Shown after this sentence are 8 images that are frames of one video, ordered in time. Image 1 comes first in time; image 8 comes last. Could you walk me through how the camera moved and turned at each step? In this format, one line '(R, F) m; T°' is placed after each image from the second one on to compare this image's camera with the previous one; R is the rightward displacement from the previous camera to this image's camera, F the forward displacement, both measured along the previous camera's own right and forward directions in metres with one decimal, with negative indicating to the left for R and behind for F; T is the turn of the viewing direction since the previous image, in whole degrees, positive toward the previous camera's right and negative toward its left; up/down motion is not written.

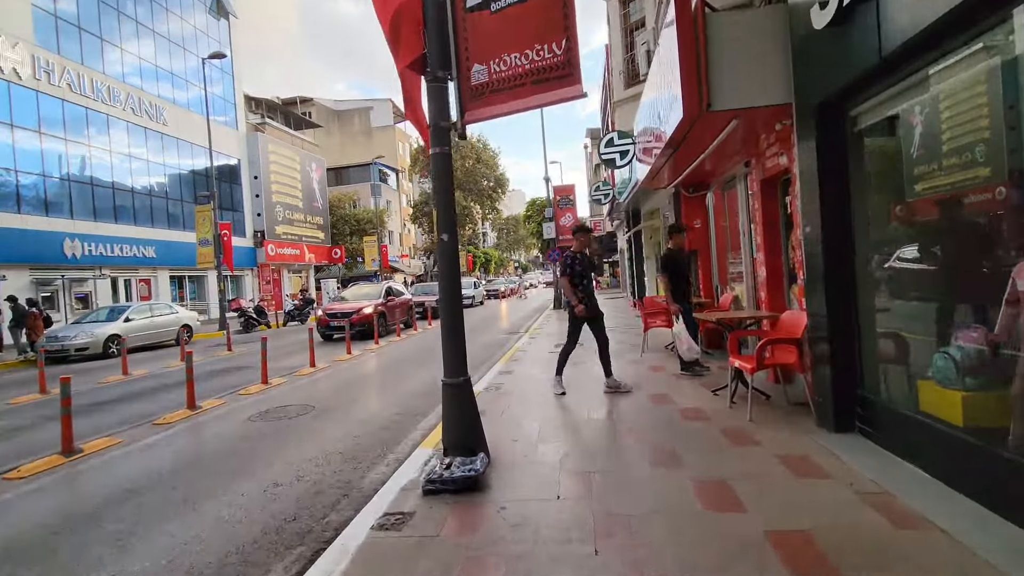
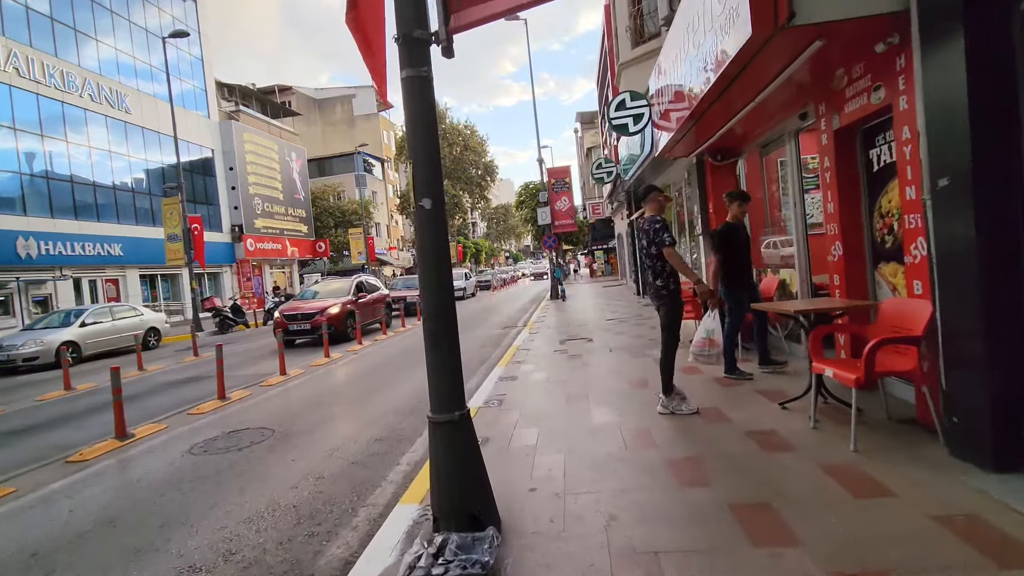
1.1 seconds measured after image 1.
(-0.1, +1.4) m; +1°
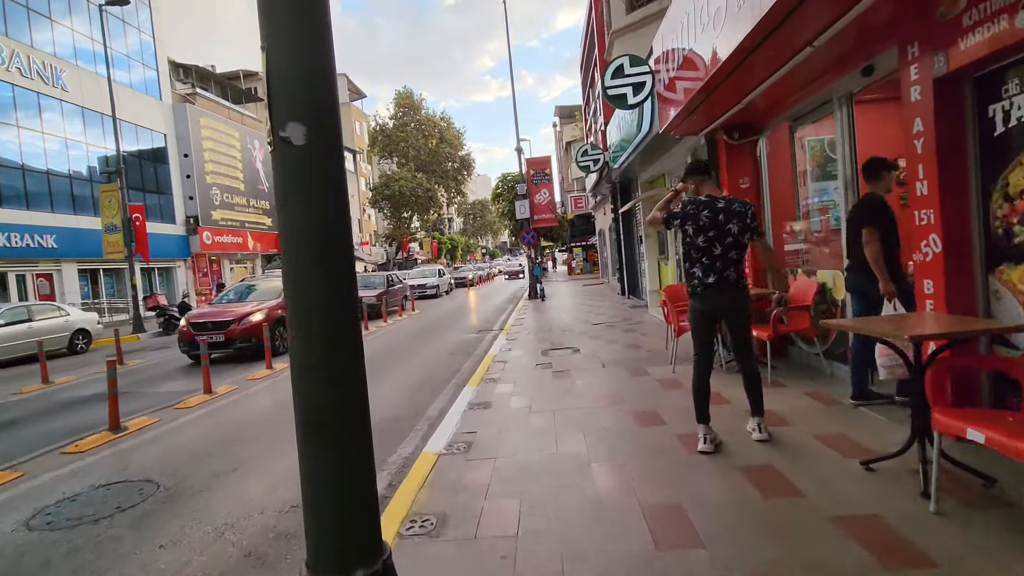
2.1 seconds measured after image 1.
(0.0, +1.5) m; +3°
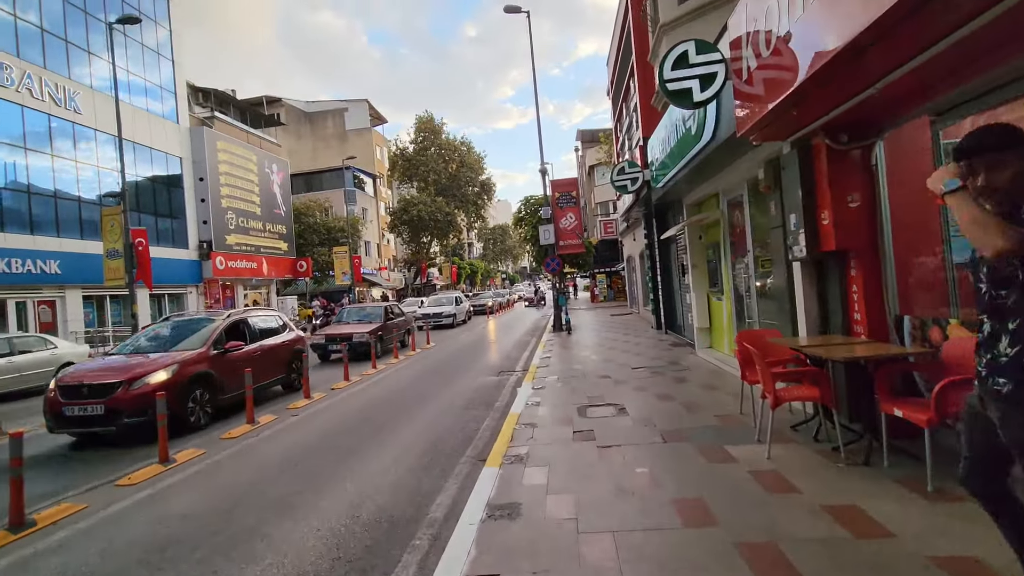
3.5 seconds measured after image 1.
(-0.1, +1.6) m; -2°
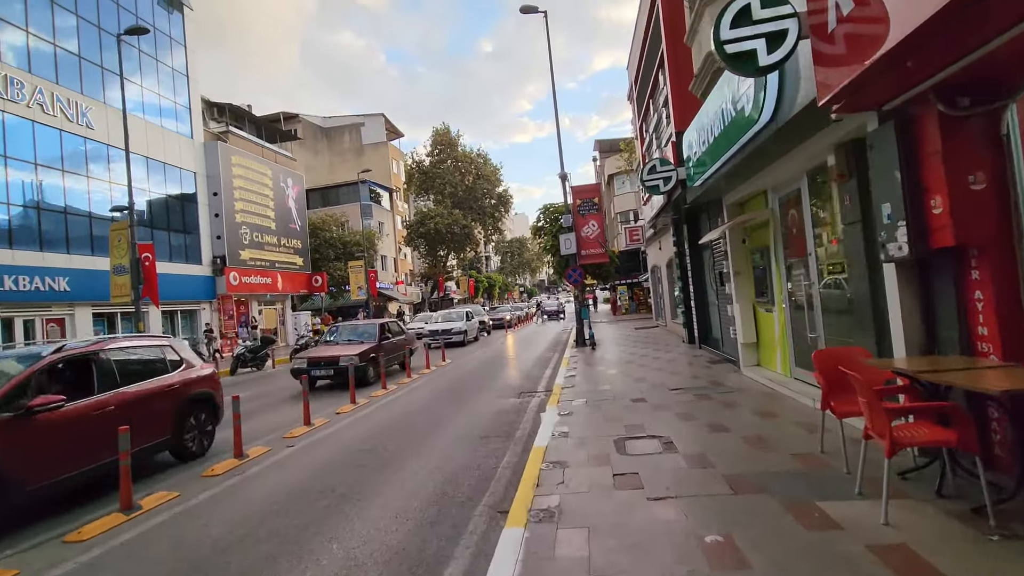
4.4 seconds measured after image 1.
(-0.1, +1.0) m; -2°
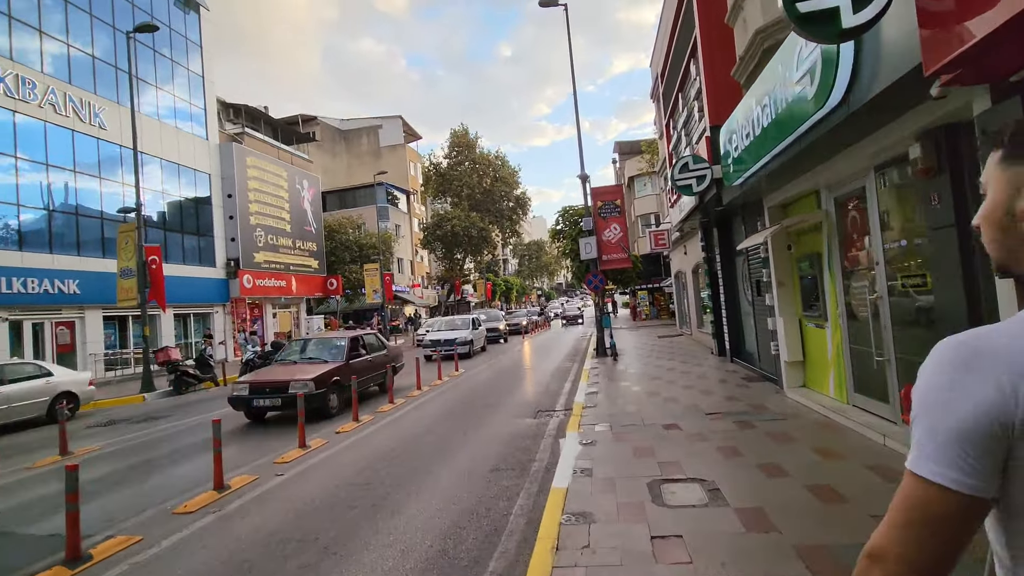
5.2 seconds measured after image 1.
(0.0, +0.9) m; -2°
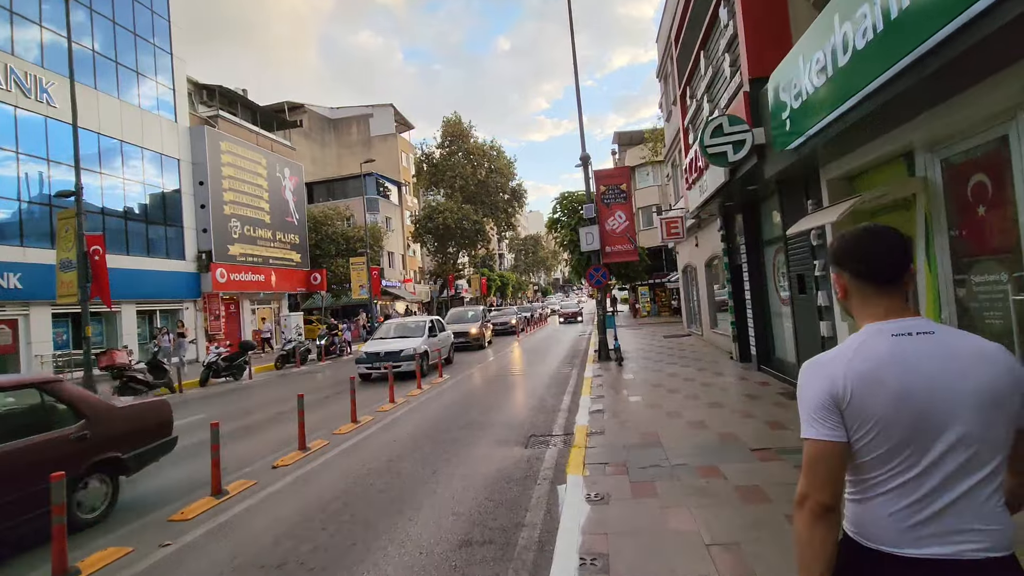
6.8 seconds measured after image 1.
(+0.2, +2.0) m; 0°
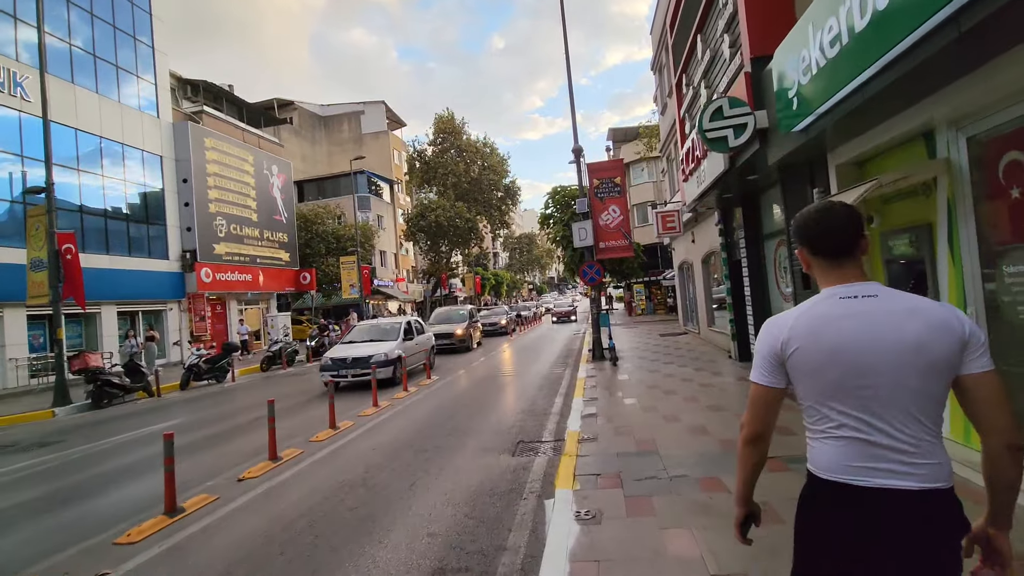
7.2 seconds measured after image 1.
(+0.1, +0.5) m; 0°
